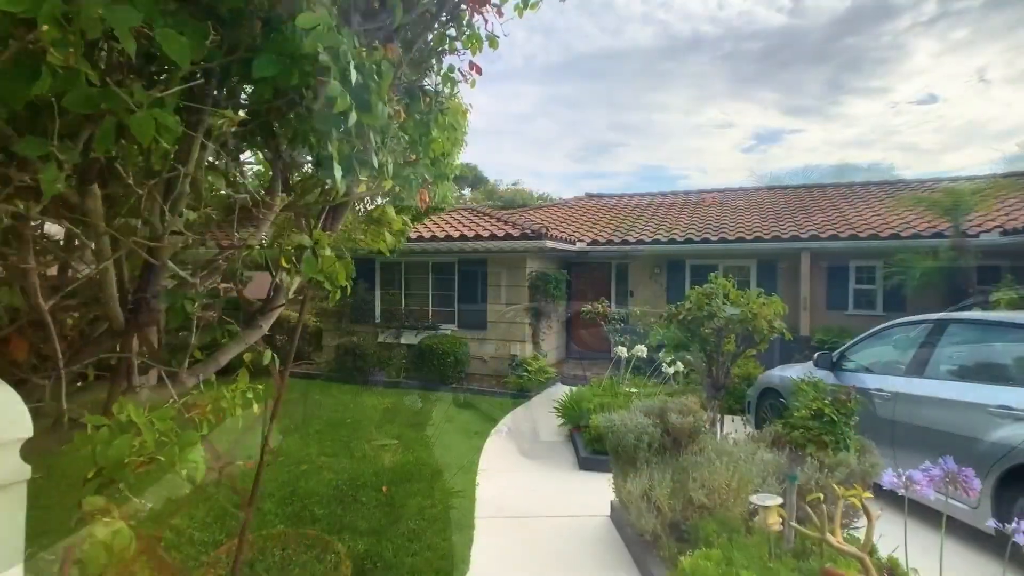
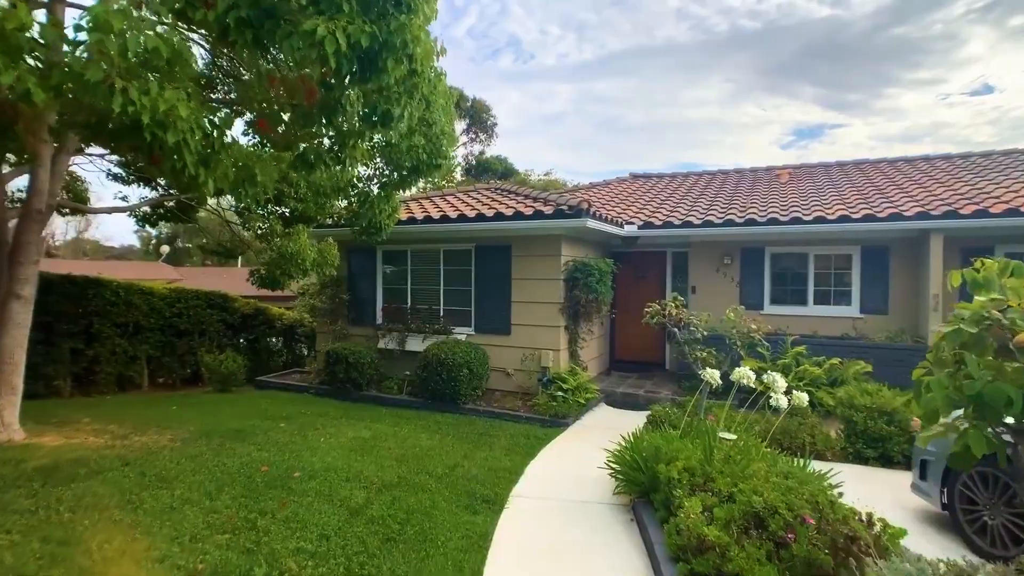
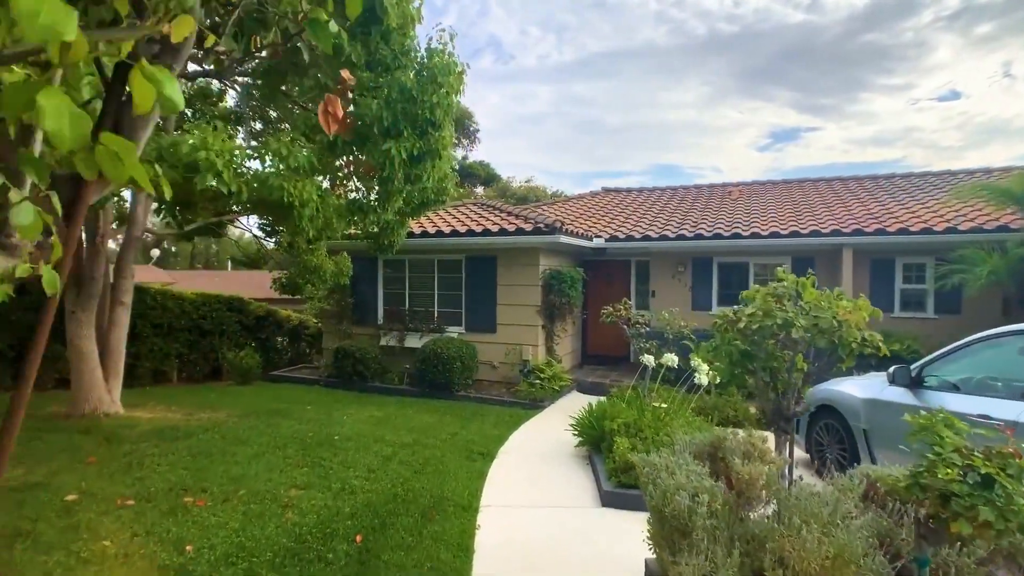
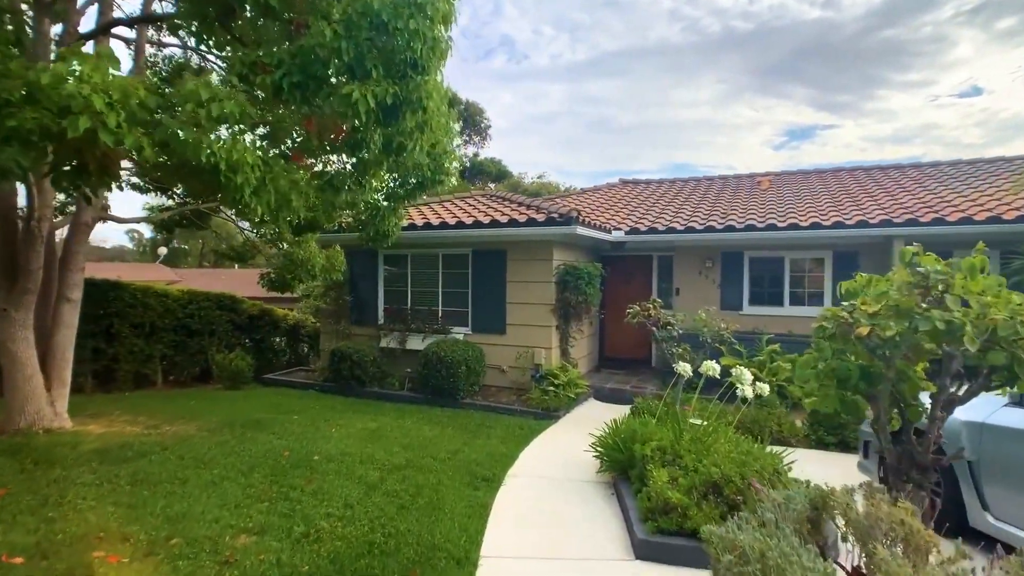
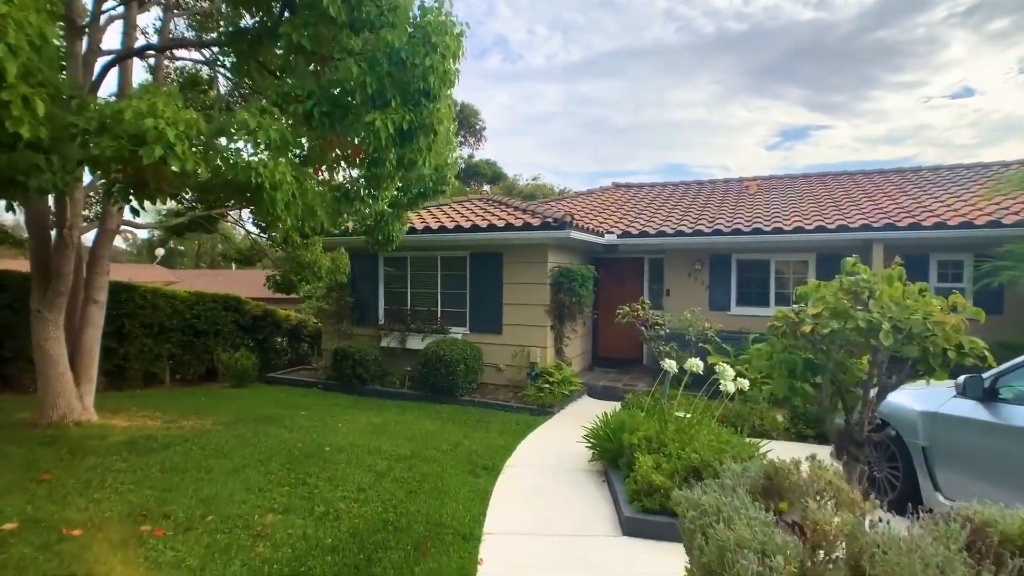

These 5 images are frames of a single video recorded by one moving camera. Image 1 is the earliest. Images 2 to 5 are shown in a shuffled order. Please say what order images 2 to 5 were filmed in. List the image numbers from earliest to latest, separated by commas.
3, 5, 4, 2
